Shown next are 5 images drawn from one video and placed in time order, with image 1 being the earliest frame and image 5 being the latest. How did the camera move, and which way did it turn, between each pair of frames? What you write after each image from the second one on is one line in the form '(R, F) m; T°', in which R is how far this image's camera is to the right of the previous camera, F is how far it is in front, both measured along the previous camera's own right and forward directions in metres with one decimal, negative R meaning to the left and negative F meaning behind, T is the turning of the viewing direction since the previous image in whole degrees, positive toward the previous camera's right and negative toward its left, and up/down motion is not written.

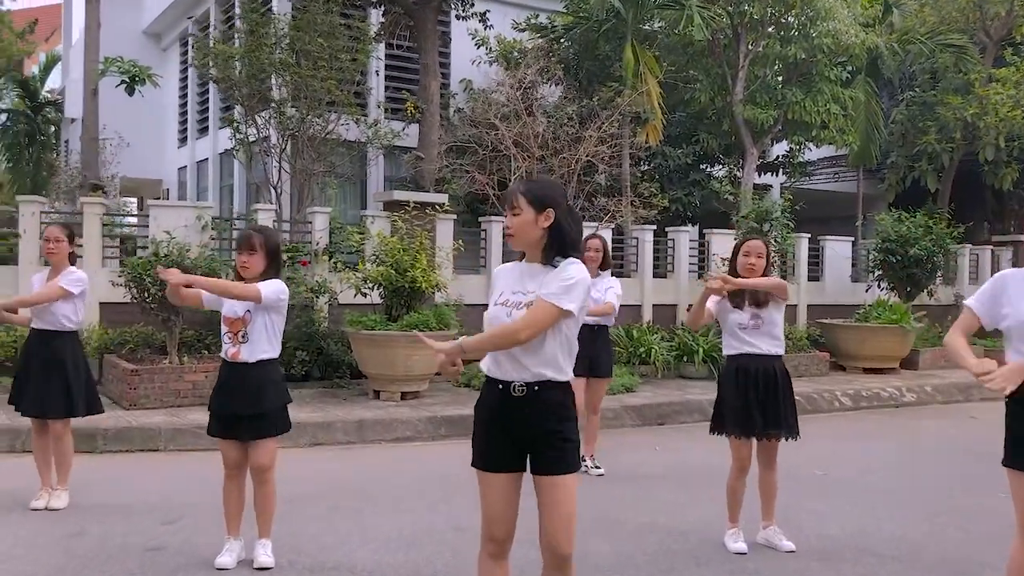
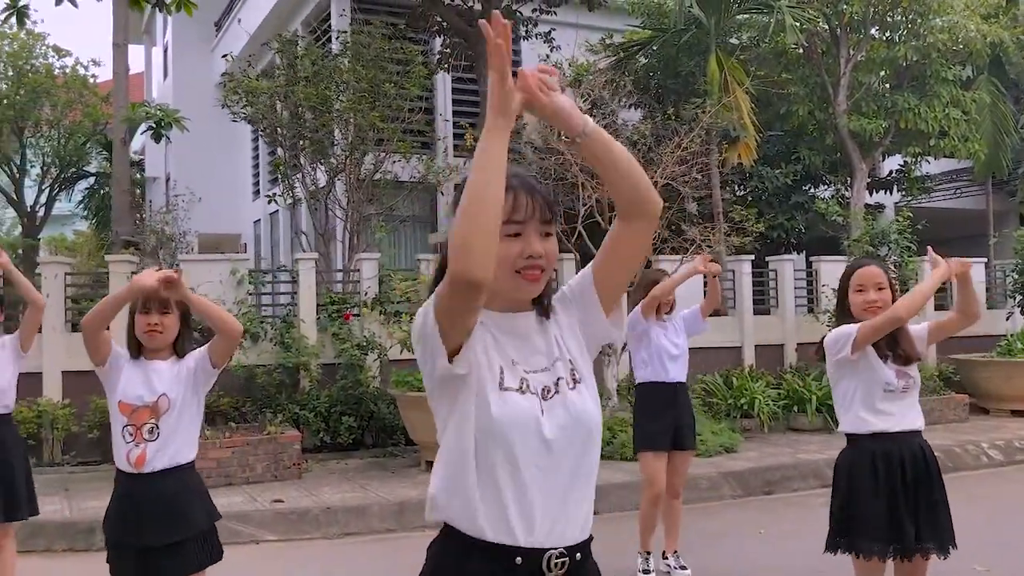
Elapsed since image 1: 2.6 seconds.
(+0.3, +1.3) m; -6°
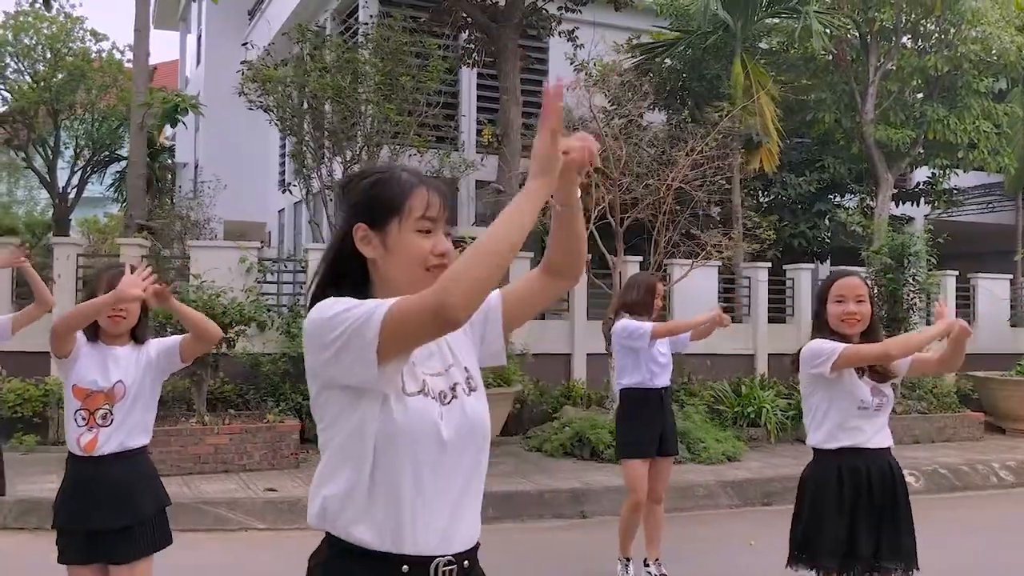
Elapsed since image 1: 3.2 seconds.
(+0.2, 0.0) m; -2°
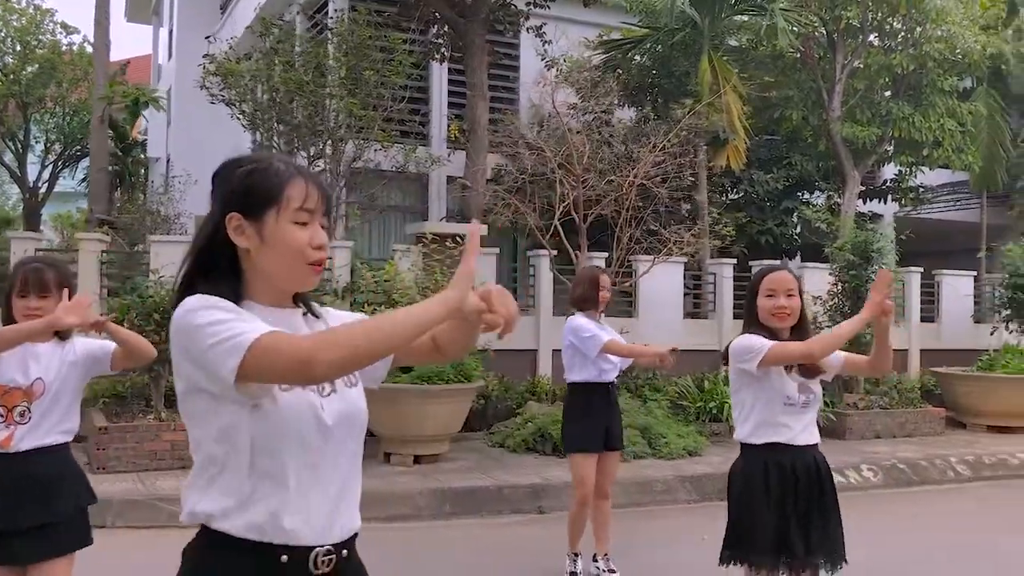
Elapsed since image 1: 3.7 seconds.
(+0.2, 0.0) m; +1°
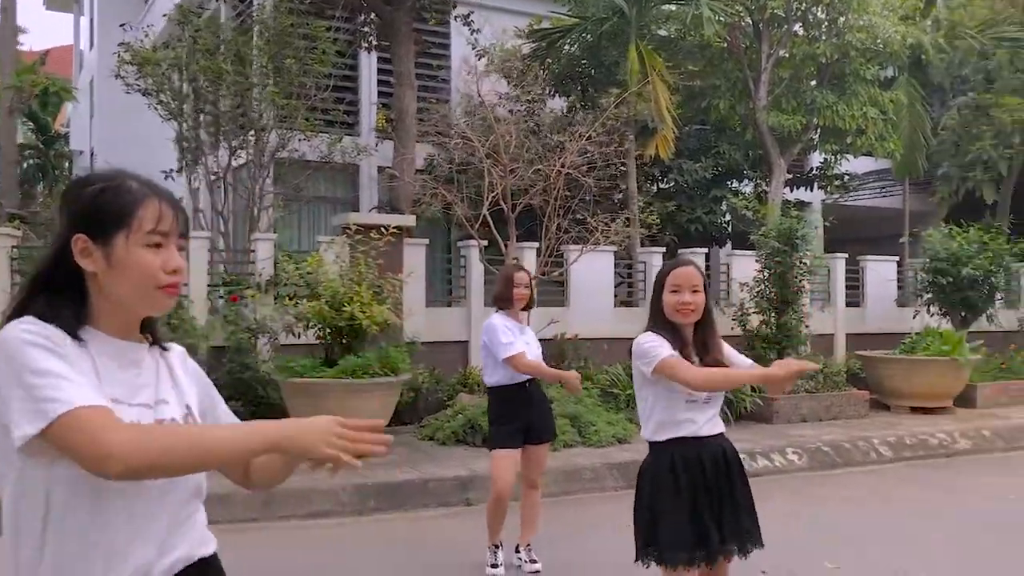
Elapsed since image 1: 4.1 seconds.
(+0.1, +0.1) m; +4°
